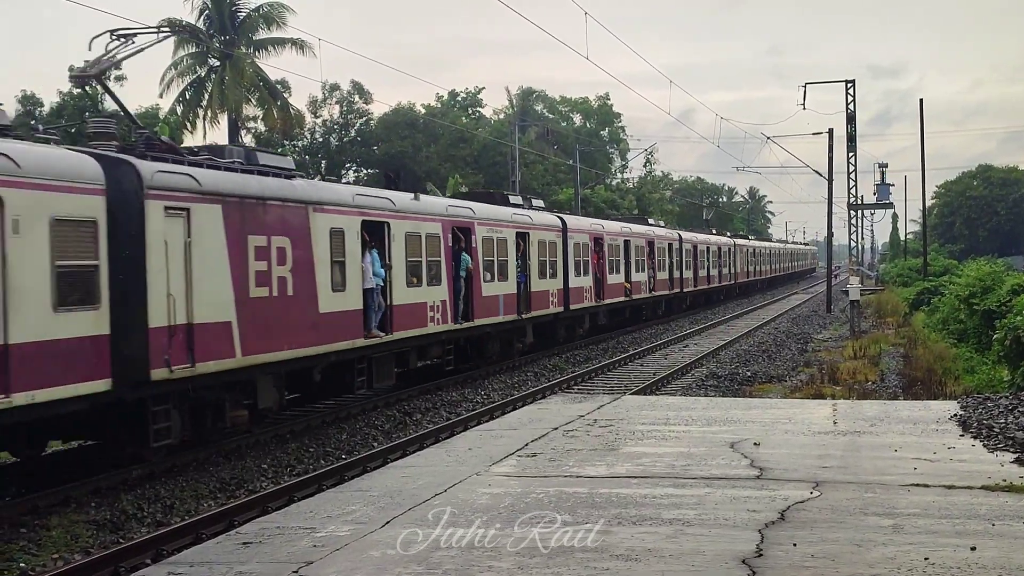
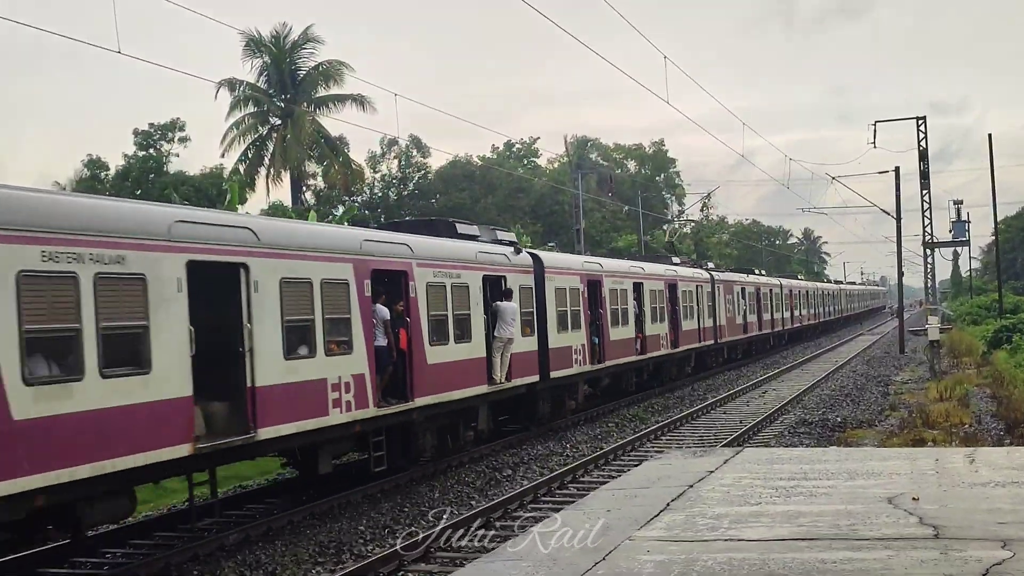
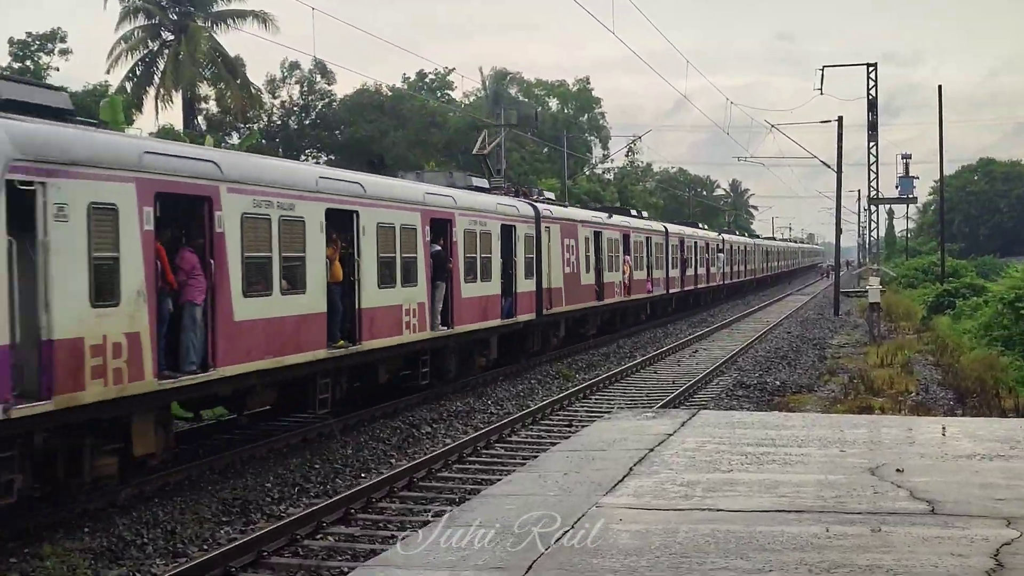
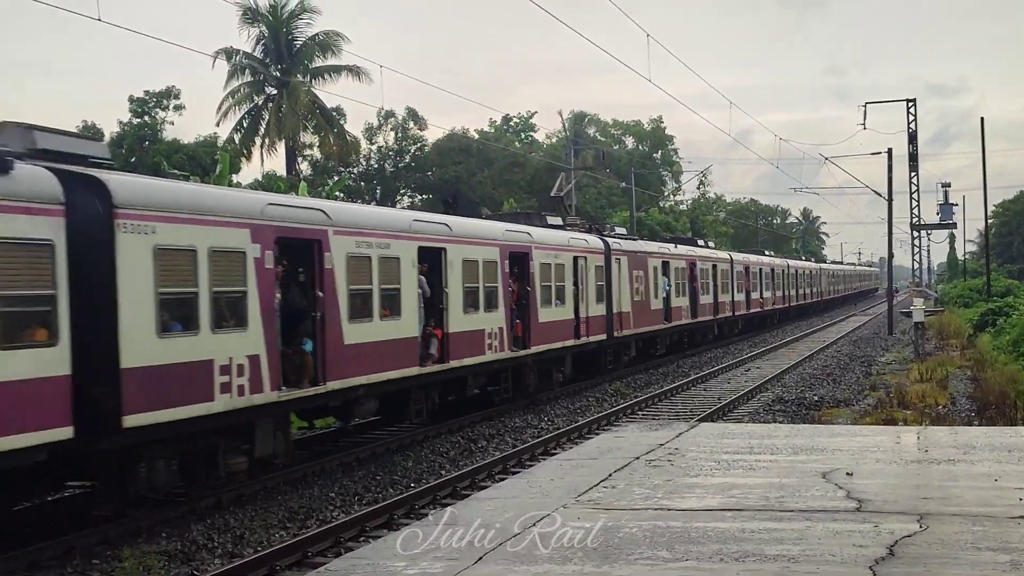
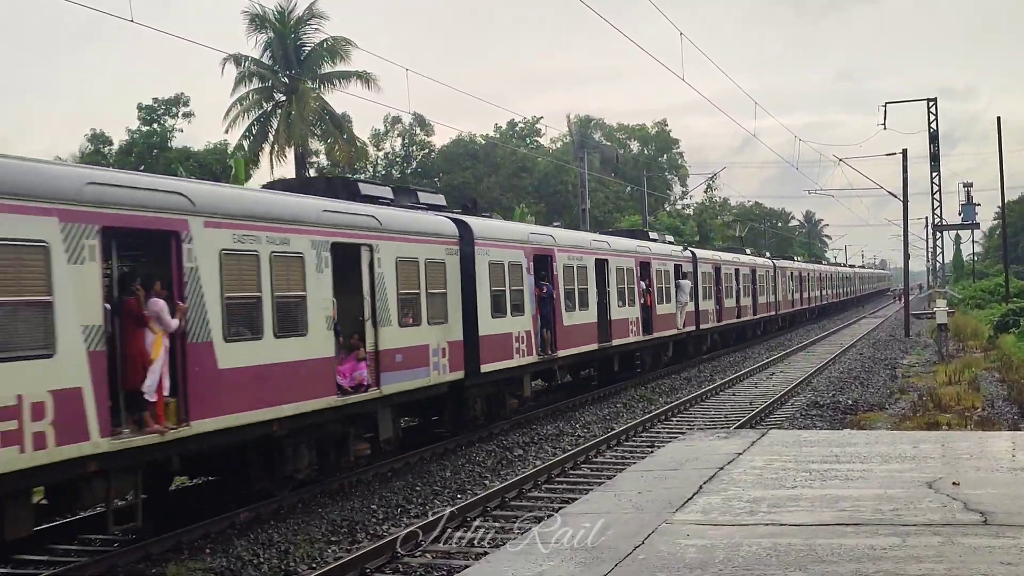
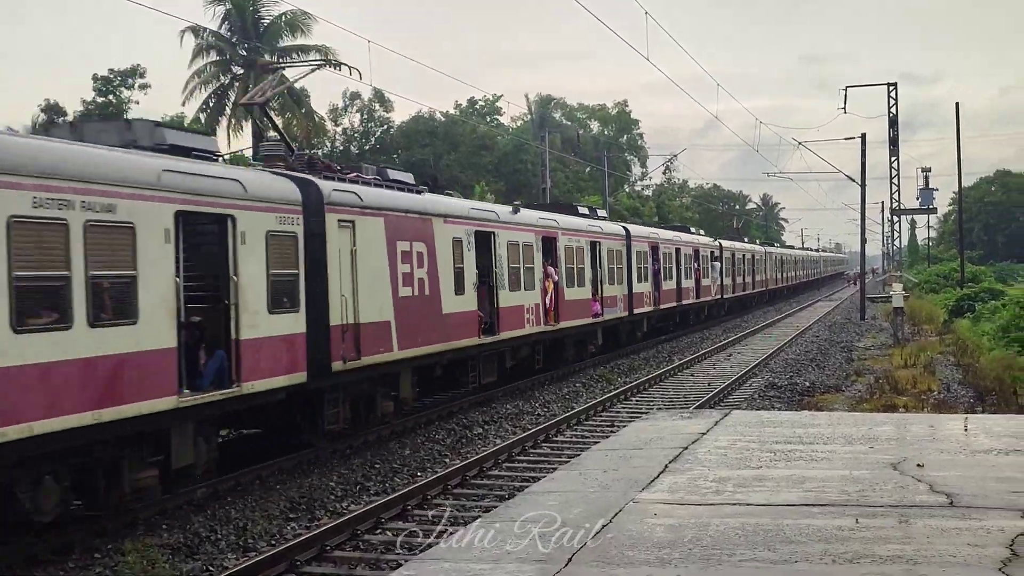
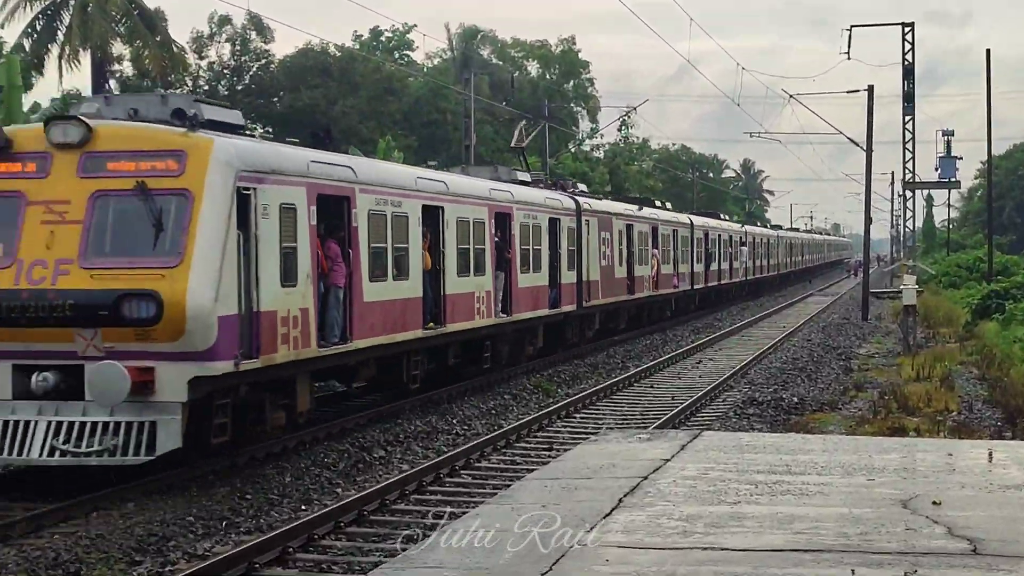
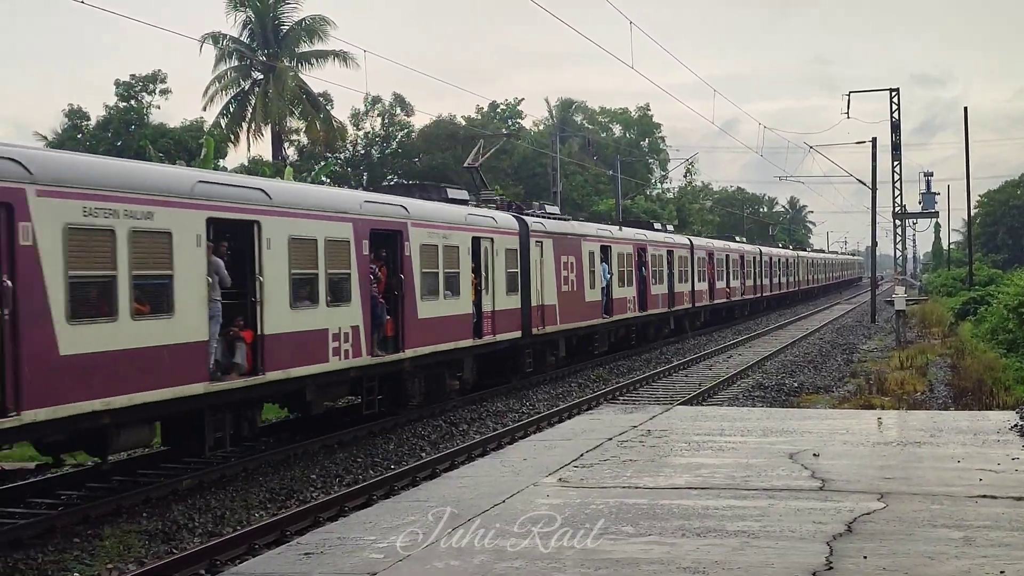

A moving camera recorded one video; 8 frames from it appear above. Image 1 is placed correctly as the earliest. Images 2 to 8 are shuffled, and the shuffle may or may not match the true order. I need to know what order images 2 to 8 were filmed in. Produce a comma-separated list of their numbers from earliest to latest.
8, 4, 2, 5, 6, 3, 7
